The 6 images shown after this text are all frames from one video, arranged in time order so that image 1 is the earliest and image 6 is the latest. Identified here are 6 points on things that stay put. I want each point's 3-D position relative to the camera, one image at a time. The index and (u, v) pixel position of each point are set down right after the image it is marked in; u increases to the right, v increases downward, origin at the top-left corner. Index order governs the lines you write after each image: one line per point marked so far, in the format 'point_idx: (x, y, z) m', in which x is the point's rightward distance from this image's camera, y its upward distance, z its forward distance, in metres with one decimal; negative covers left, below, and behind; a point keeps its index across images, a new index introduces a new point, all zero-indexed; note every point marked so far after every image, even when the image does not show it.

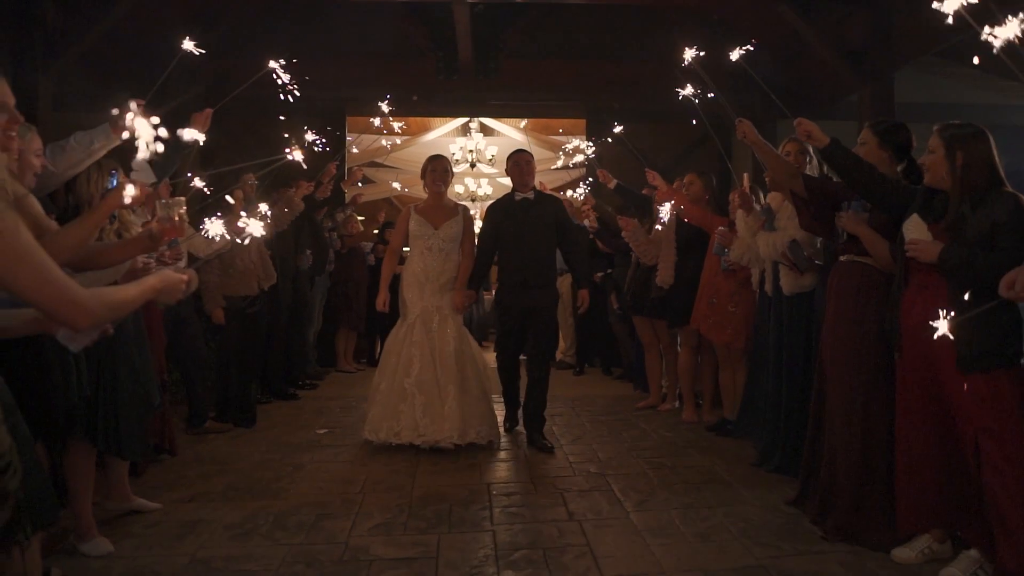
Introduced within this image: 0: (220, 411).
0: (-1.9, -0.8, +5.3) m
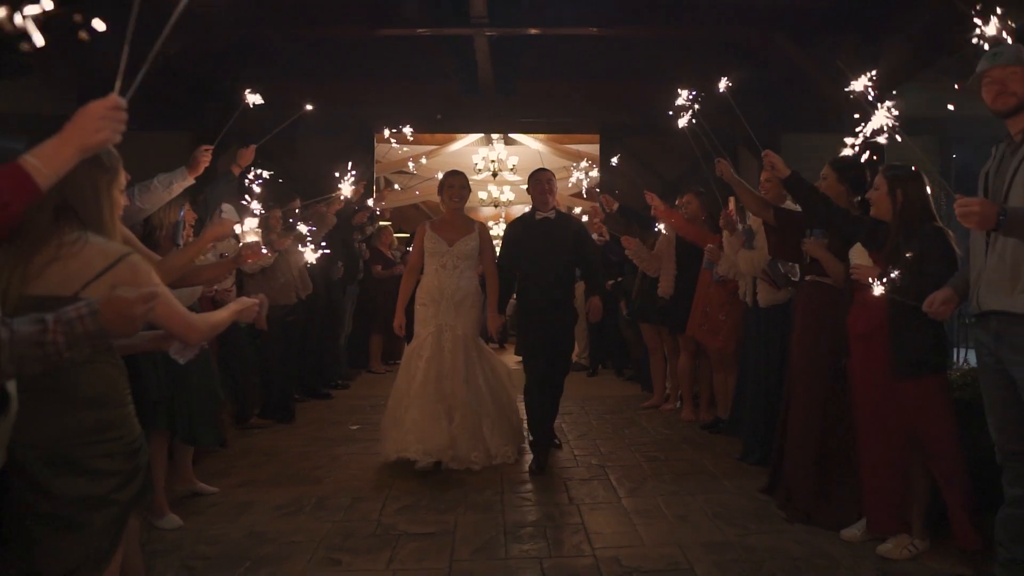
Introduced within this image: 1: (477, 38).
0: (-1.8, -0.9, +5.9) m
1: (-0.3, +2.1, +6.8) m
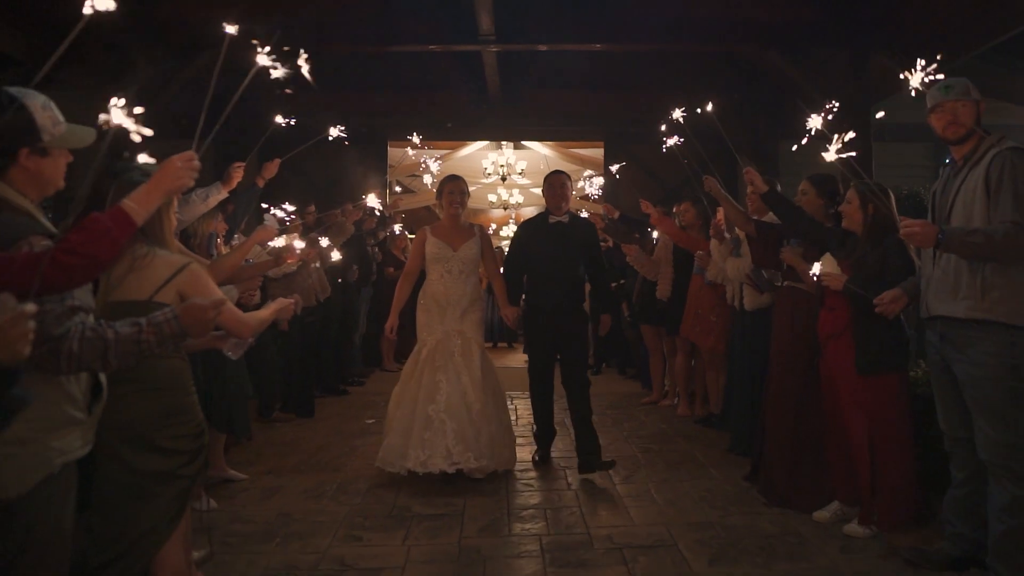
0: (-1.8, -0.9, +6.3) m
1: (-0.2, +2.1, +7.2) m
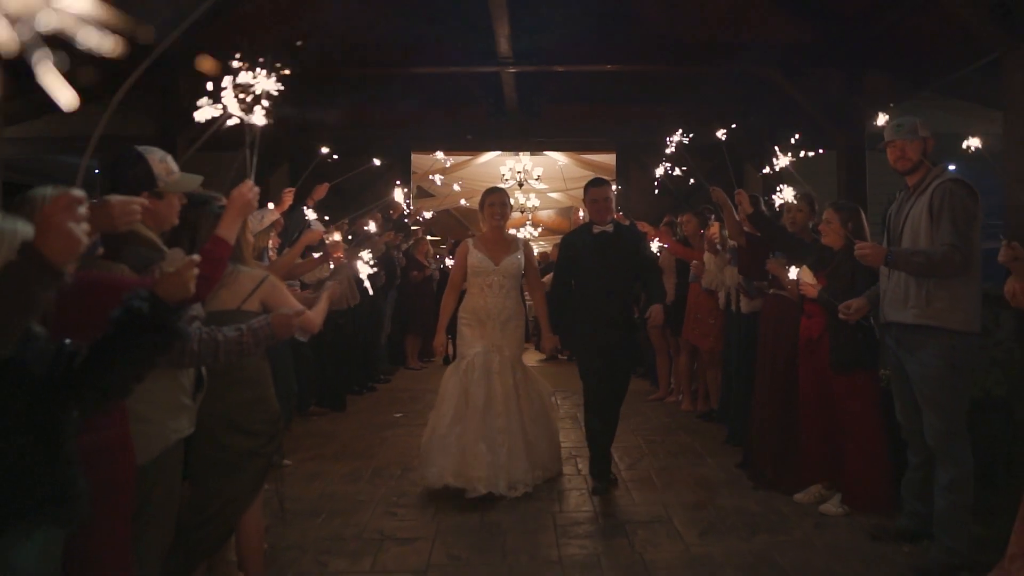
0: (-1.7, -1.0, +6.9) m
1: (-0.1, +2.1, +7.7) m
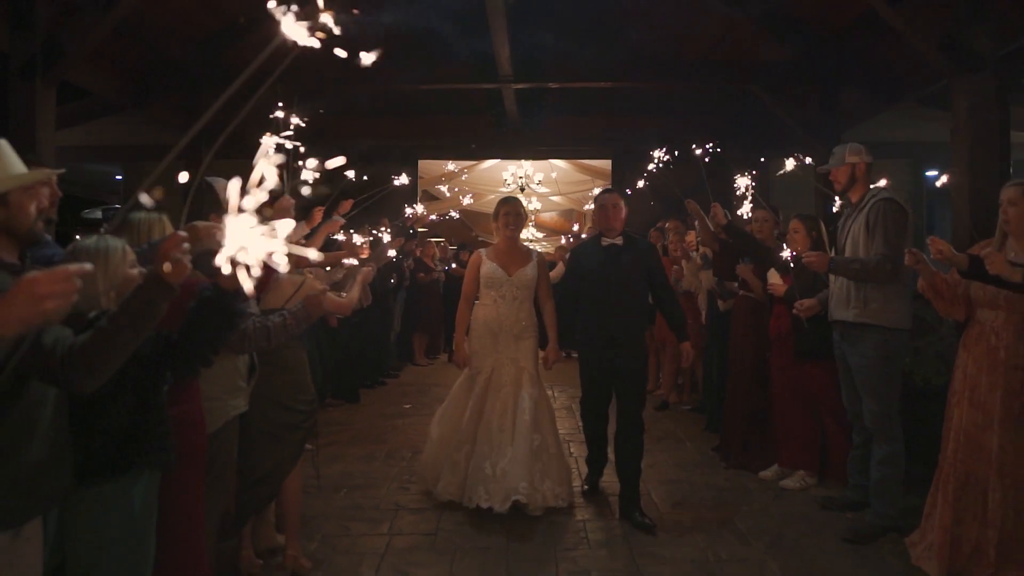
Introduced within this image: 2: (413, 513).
0: (-1.7, -1.0, +7.5) m
1: (-0.1, +2.0, +8.3) m
2: (-0.5, -1.2, +4.4) m
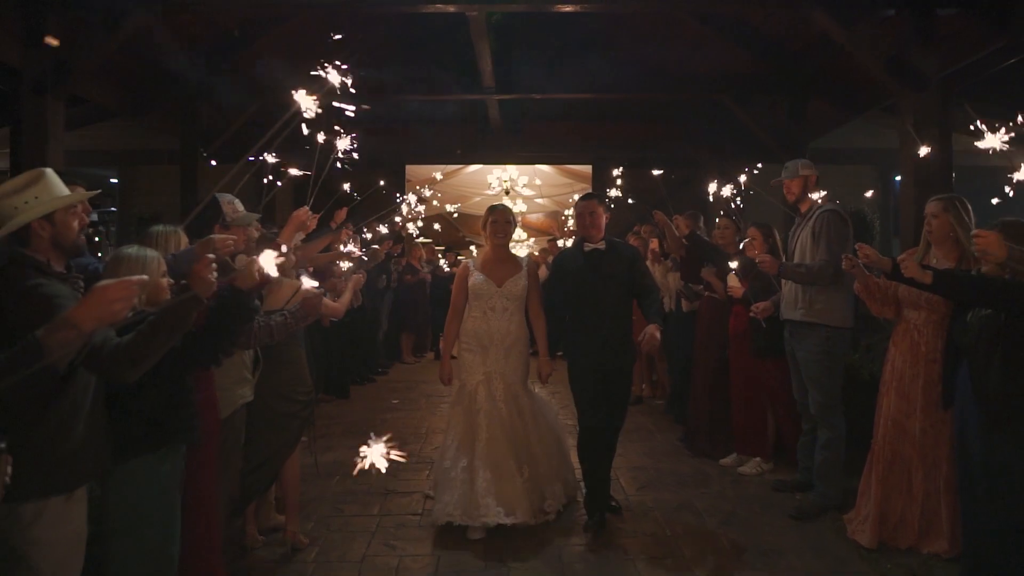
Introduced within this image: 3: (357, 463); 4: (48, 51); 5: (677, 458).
0: (-1.8, -1.0, +7.8) m
1: (-0.3, +2.0, +8.6) m
2: (-0.7, -1.2, +4.8) m
3: (-1.1, -1.2, +5.5) m
4: (-3.2, +1.7, +5.6) m
5: (+1.1, -1.2, +5.4) m
